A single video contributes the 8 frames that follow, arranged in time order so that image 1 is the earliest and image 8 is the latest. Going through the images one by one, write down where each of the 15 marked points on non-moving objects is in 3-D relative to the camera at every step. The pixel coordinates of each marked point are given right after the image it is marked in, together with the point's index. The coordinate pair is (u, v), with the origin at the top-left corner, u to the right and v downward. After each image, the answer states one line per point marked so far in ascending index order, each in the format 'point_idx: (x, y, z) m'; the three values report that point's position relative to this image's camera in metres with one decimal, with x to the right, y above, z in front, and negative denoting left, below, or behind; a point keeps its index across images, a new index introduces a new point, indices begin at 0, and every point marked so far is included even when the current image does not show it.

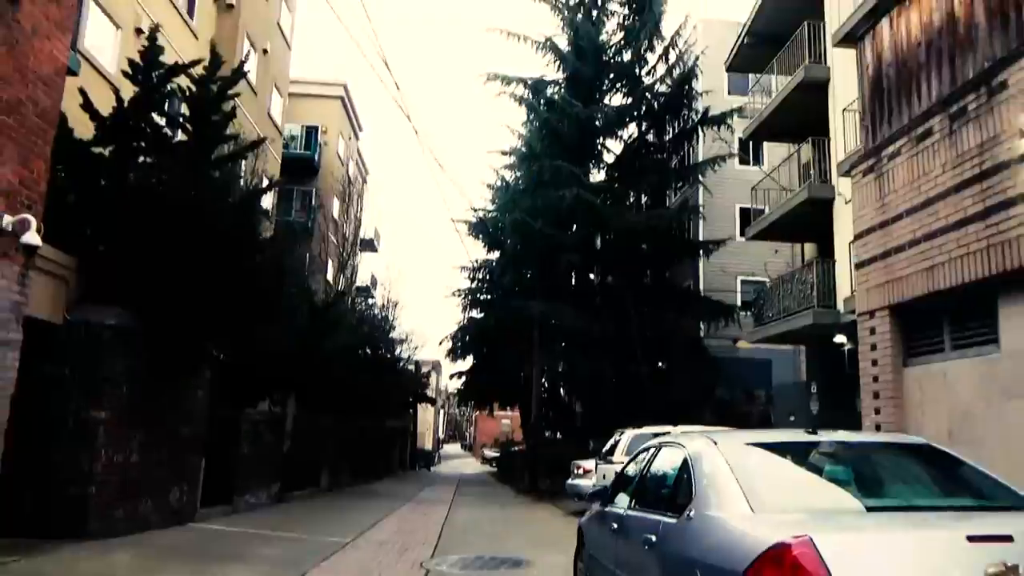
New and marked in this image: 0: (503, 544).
0: (-0.2, -4.1, +12.4) m
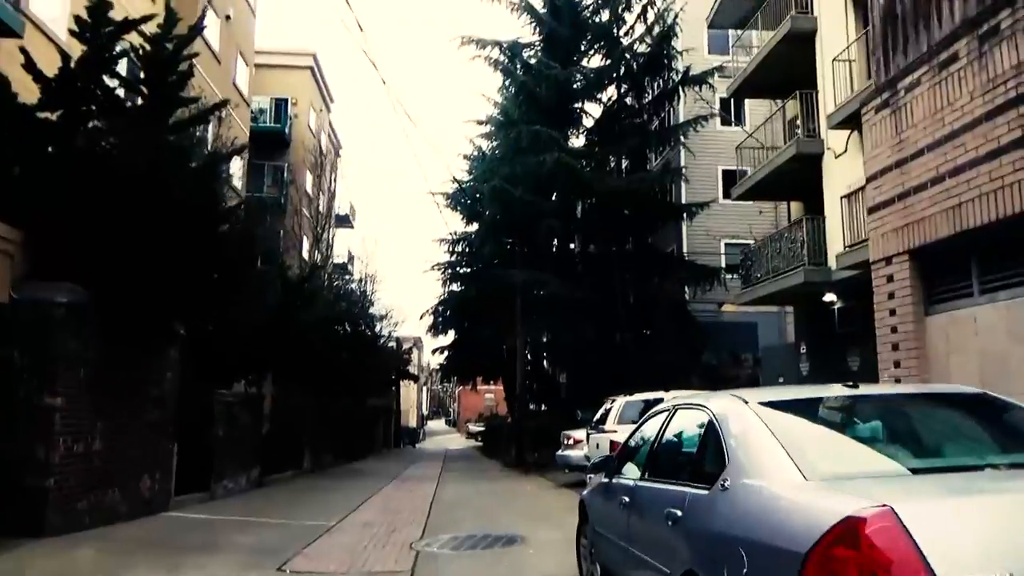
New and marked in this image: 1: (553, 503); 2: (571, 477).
0: (-0.3, -3.6, +11.9) m
1: (+0.7, -3.9, +14.3) m
2: (+1.5, -4.7, +19.5) m
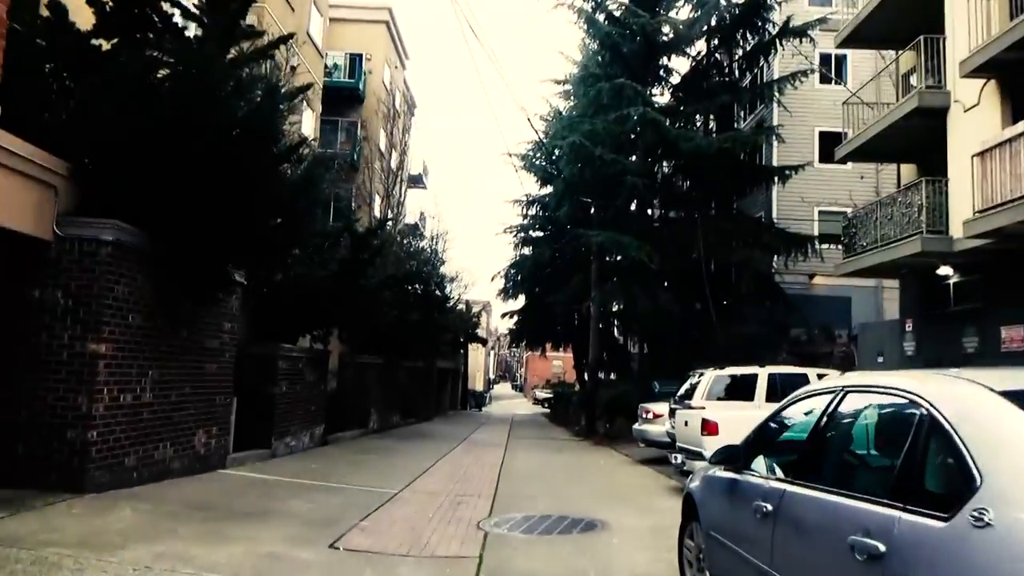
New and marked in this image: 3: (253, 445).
0: (+0.8, -3.0, +10.9) m
1: (+2.0, -3.3, +13.1) m
2: (+3.2, -3.9, +18.3) m
3: (-4.5, -2.7, +13.5) m
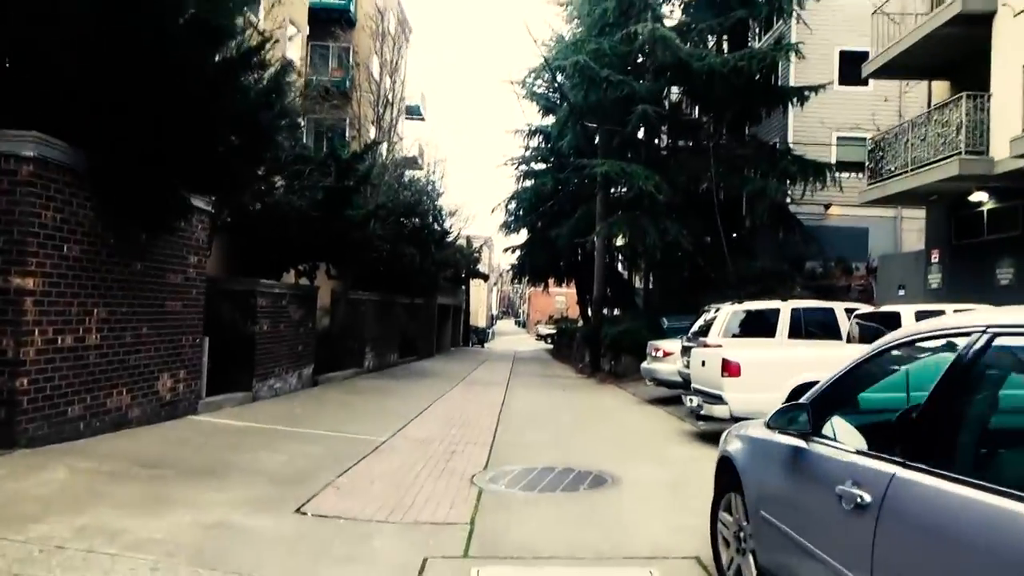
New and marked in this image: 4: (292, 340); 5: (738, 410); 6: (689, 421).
0: (+0.8, -2.1, +9.9) m
1: (+2.0, -2.1, +12.1) m
2: (+3.2, -2.3, +17.3) m
3: (-4.5, -1.6, +12.5) m
4: (-4.2, -1.0, +14.8) m
5: (+2.8, -1.5, +9.6) m
6: (+2.8, -2.2, +12.5) m
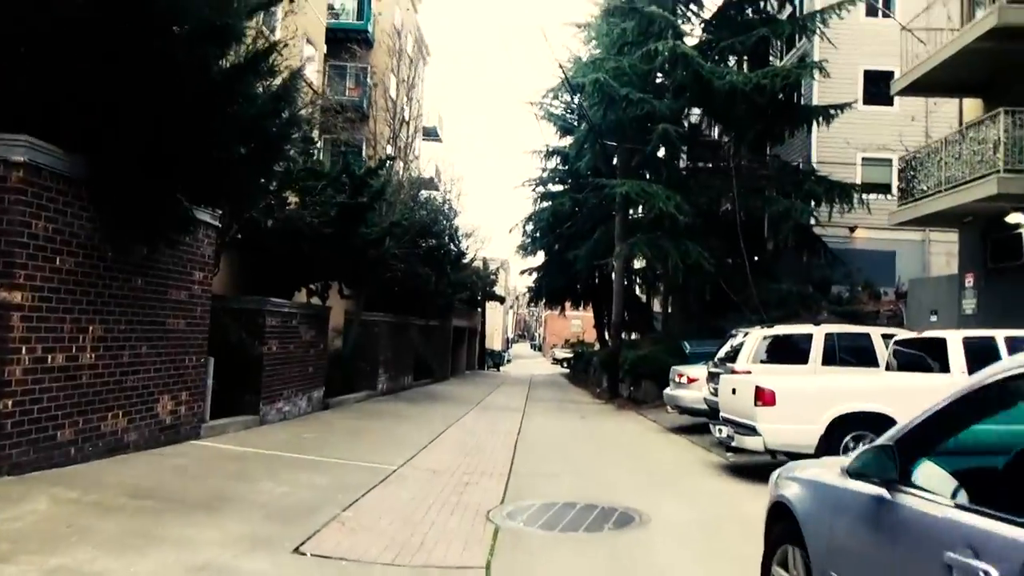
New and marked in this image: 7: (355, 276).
0: (+1.0, -2.3, +9.3) m
1: (+2.3, -2.5, +11.5) m
2: (+3.5, -2.8, +16.7) m
3: (-4.2, -1.9, +12.0) m
4: (-3.8, -1.3, +14.3) m
5: (+3.0, -1.8, +8.9) m
6: (+3.1, -2.5, +11.9) m
7: (-3.1, +0.2, +15.3) m
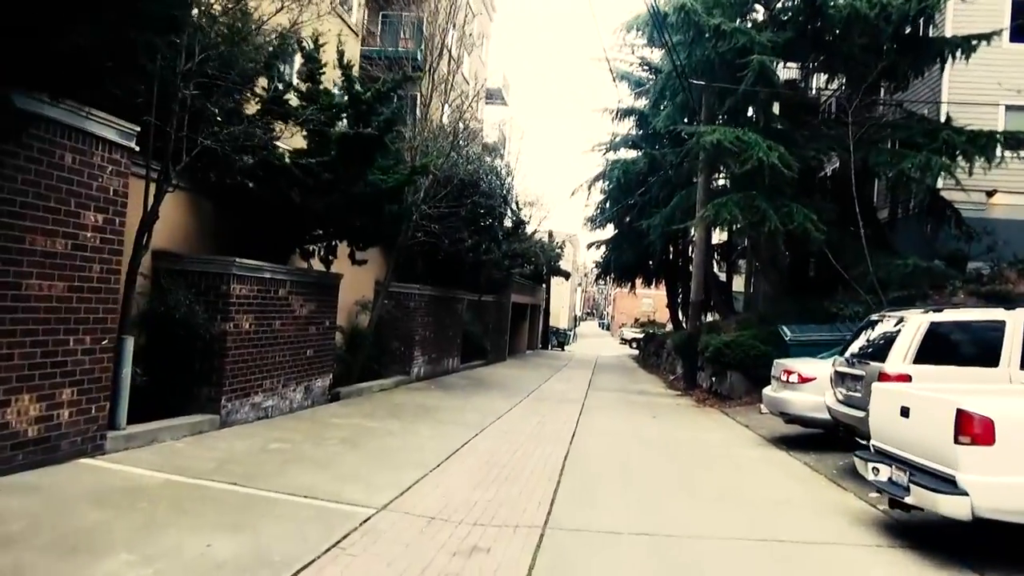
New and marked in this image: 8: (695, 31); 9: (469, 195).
0: (+1.2, -2.0, +5.8) m
1: (+2.7, -2.1, +7.9) m
2: (+4.4, -2.3, +13.0) m
3: (-3.7, -1.4, +8.9) m
4: (-3.1, -0.8, +11.2) m
5: (+3.2, -1.5, +5.3) m
6: (+3.6, -2.1, +8.2) m
7: (-2.2, +0.8, +12.1) m
8: (+4.5, +6.3, +19.2) m
9: (-1.0, +2.2, +18.3) m
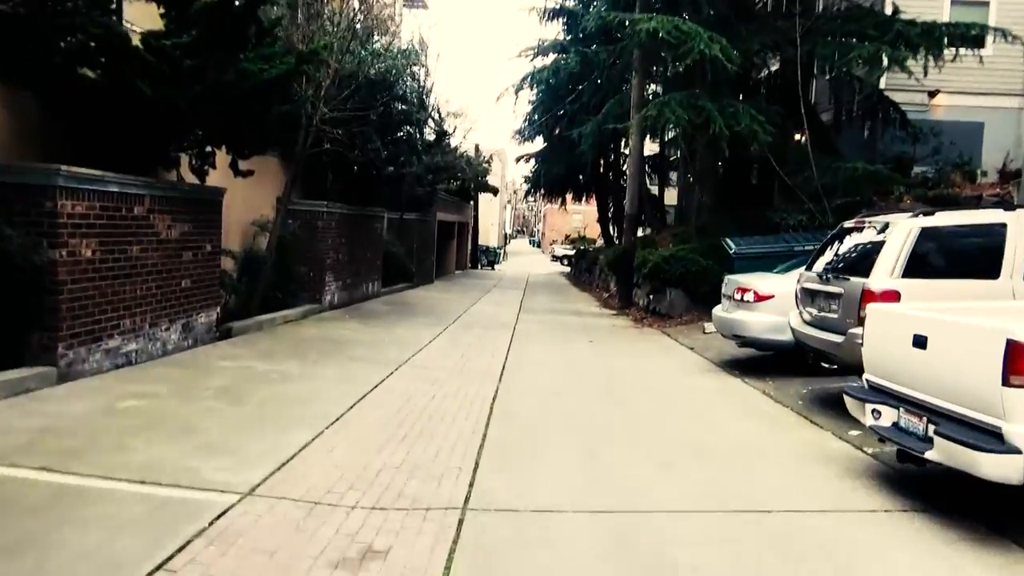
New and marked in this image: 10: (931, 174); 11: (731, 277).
0: (+0.7, -1.4, +4.4) m
1: (+2.0, -1.3, +6.7) m
2: (+3.3, -0.9, +11.8) m
3: (-4.4, -0.6, +7.0) m
4: (-4.1, +0.2, +9.3) m
5: (+2.7, -0.9, +4.0) m
6: (+2.8, -1.3, +7.0) m
7: (-3.3, +1.9, +10.1) m
8: (+2.6, +8.3, +17.1) m
9: (-2.7, +4.0, +16.2) m
10: (+9.9, +2.7, +18.6) m
11: (+2.9, +0.1, +10.1) m
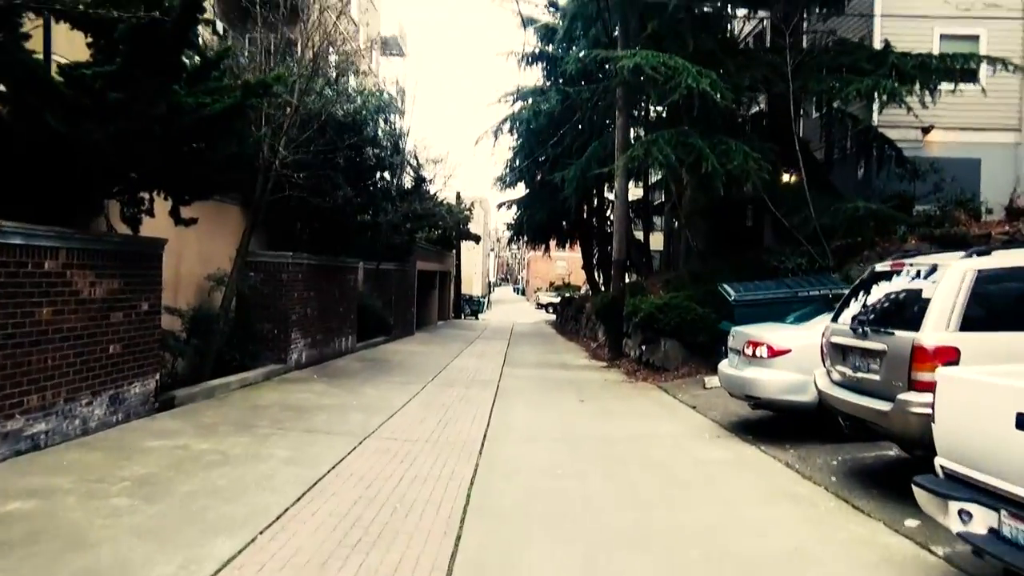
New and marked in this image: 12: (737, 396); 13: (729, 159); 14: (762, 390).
0: (+0.6, -1.7, +3.1) m
1: (+1.9, -1.7, +5.4) m
2: (+3.1, -1.7, +10.6) m
3: (-4.6, -1.2, +5.7) m
4: (-4.3, -0.5, +8.0) m
5: (+2.6, -1.2, +2.8) m
6: (+2.7, -1.7, +5.8) m
7: (-3.6, +1.2, +8.9) m
8: (+2.1, +7.3, +16.4) m
9: (-3.1, +2.9, +15.1) m
10: (+9.5, +1.7, +17.7) m
11: (+2.6, -0.5, +8.9) m
12: (+2.6, -1.2, +8.9) m
13: (+4.2, +2.5, +15.0) m
14: (+2.7, -1.1, +8.4) m
